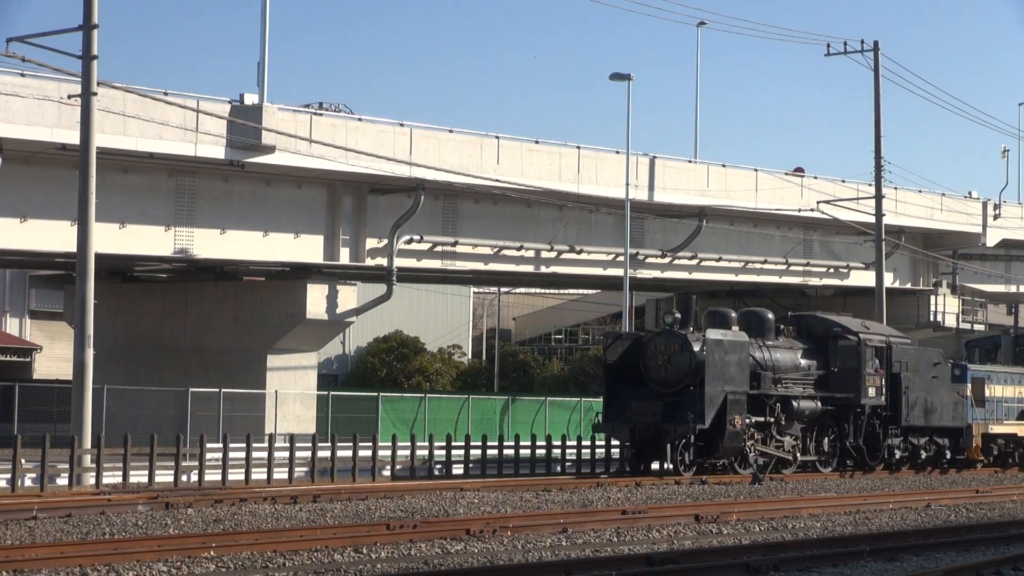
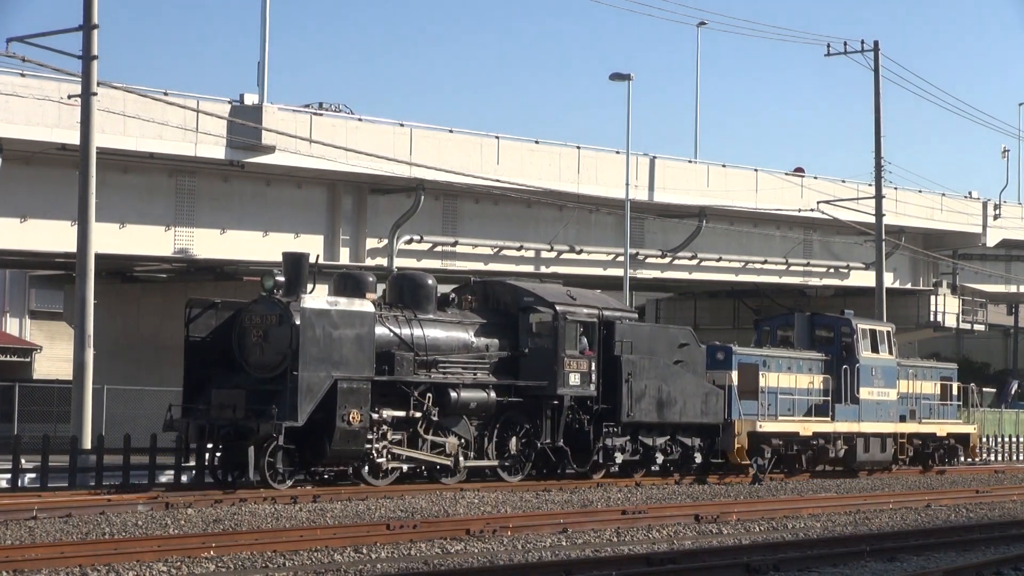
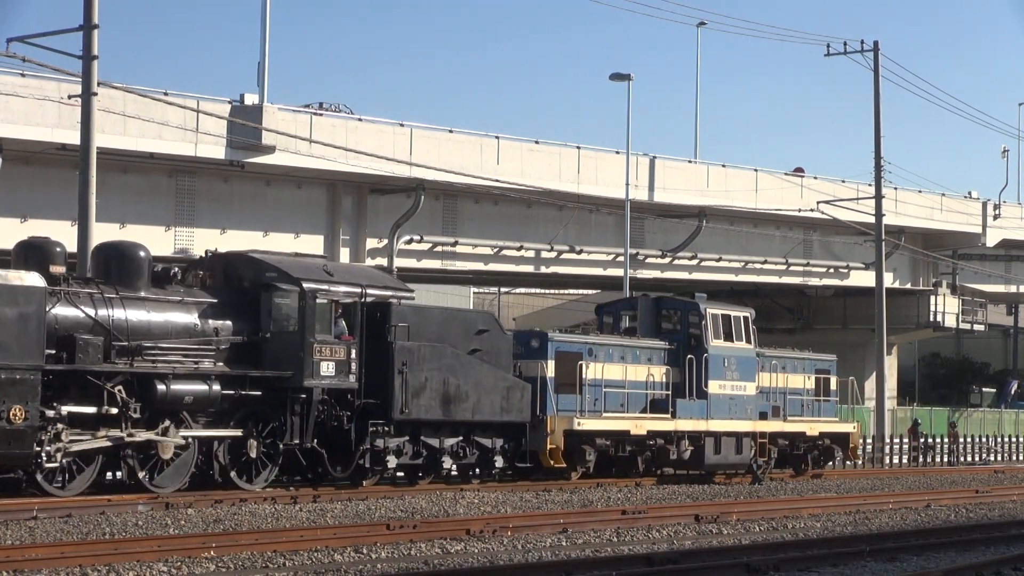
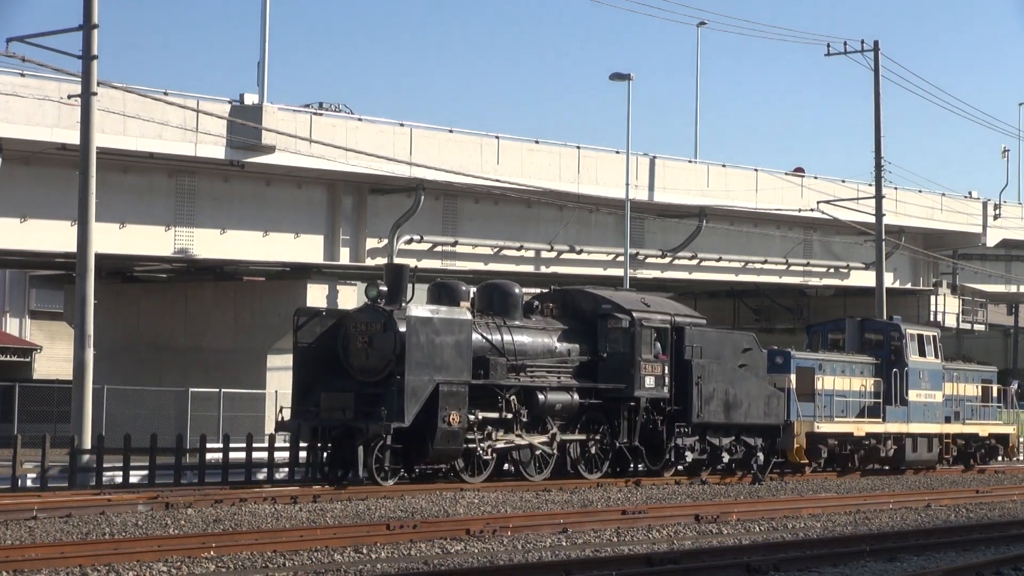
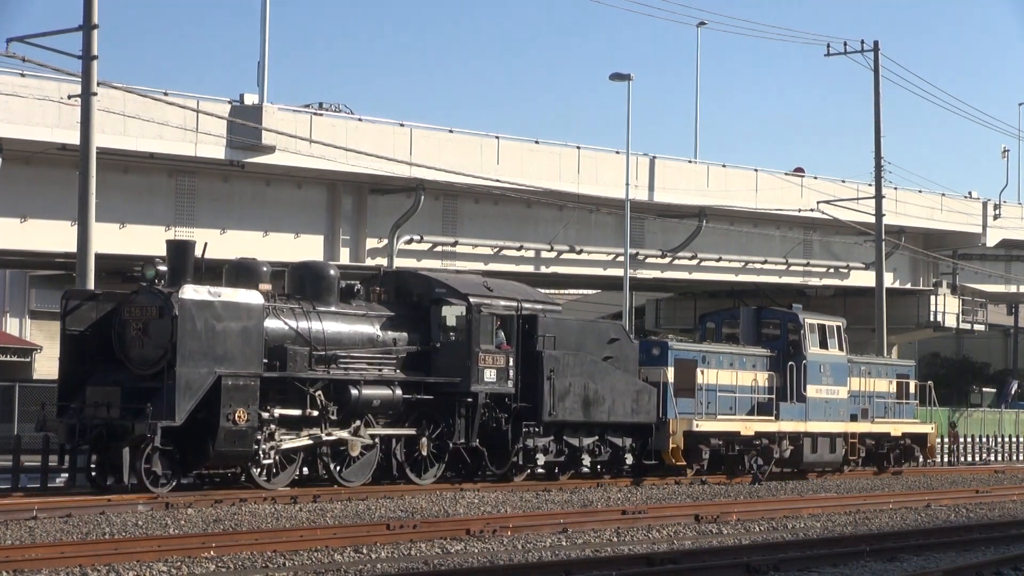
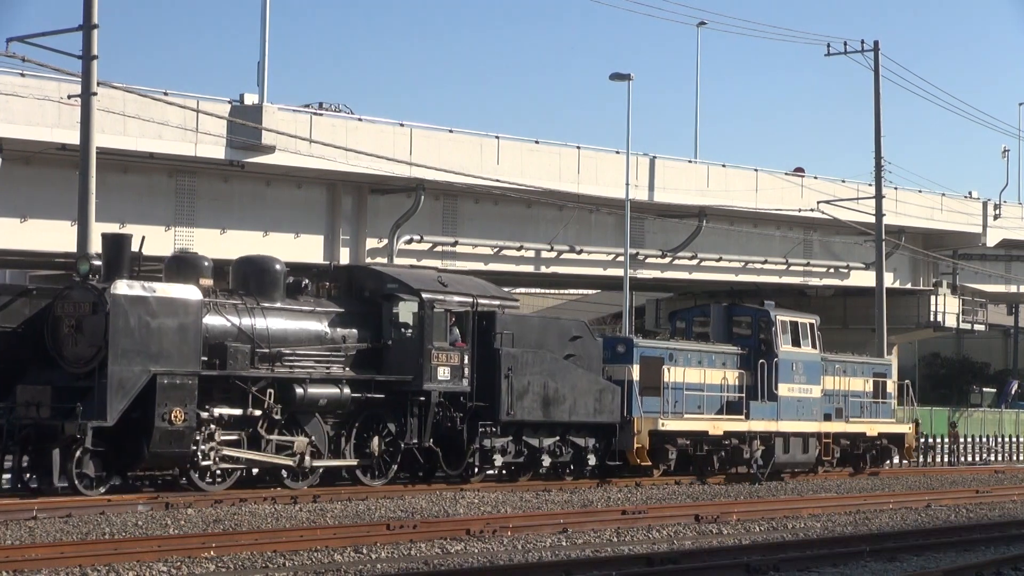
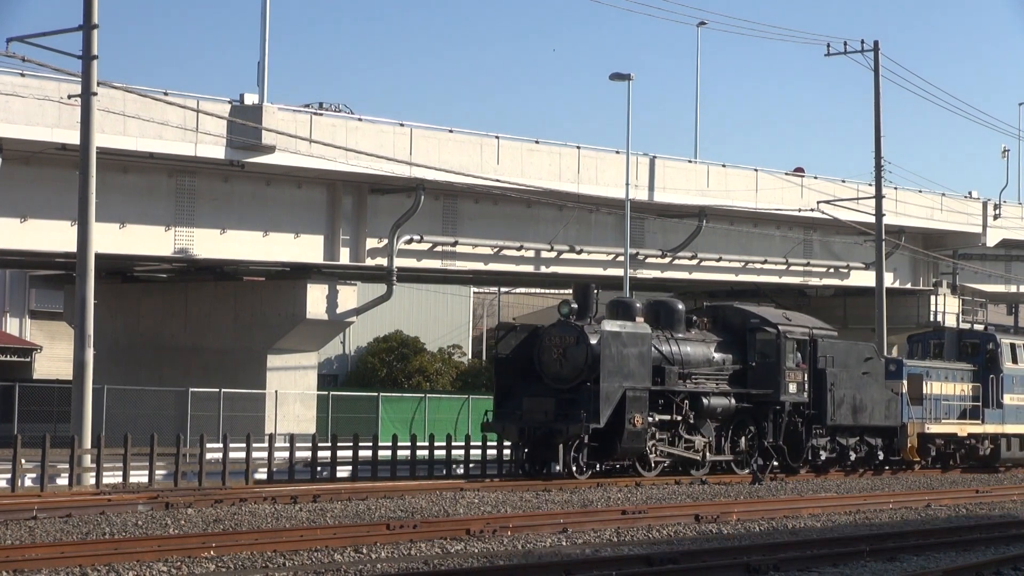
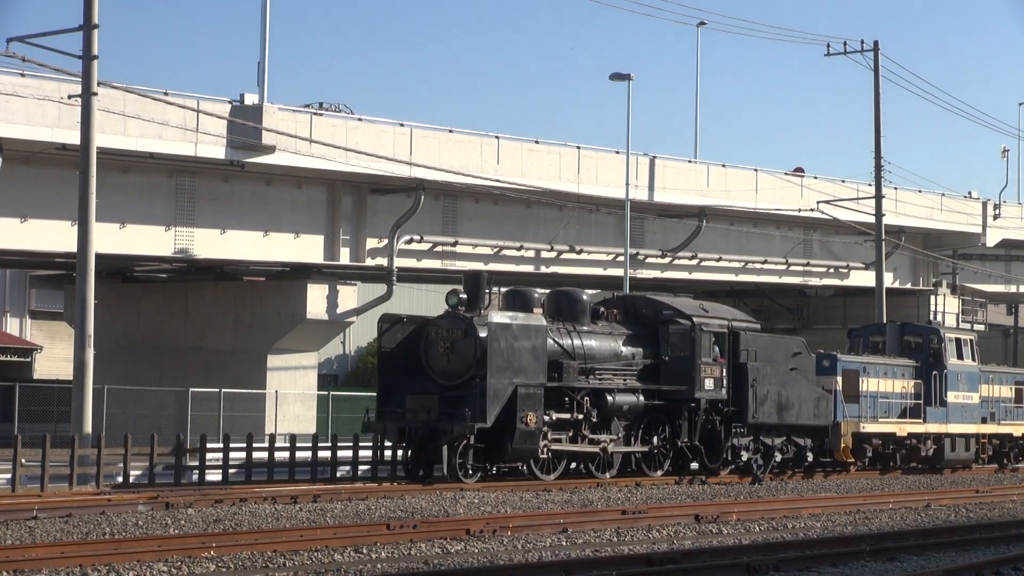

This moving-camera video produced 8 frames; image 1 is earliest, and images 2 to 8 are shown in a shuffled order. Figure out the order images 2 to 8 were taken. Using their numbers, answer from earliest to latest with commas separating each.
7, 8, 4, 2, 5, 6, 3
